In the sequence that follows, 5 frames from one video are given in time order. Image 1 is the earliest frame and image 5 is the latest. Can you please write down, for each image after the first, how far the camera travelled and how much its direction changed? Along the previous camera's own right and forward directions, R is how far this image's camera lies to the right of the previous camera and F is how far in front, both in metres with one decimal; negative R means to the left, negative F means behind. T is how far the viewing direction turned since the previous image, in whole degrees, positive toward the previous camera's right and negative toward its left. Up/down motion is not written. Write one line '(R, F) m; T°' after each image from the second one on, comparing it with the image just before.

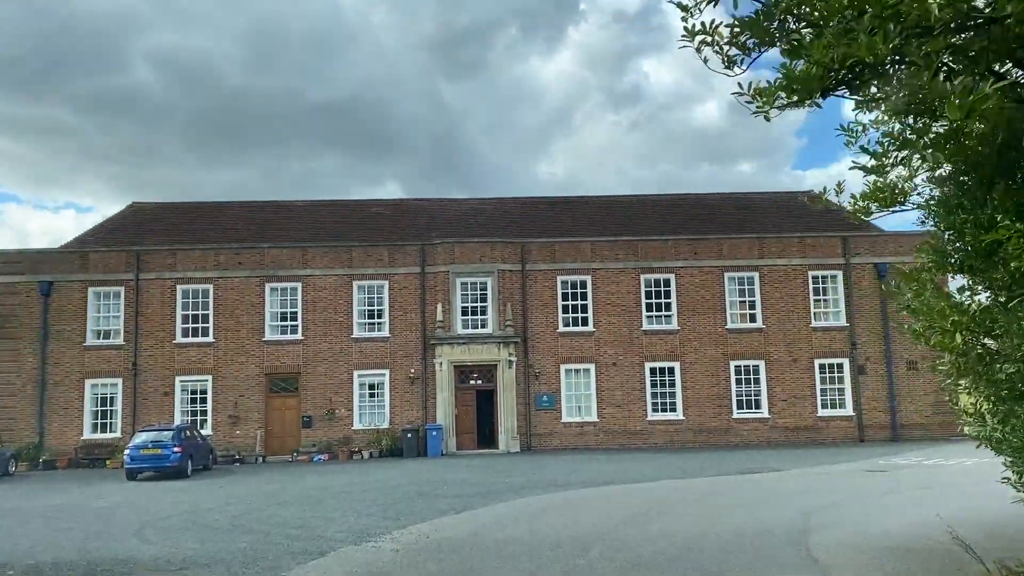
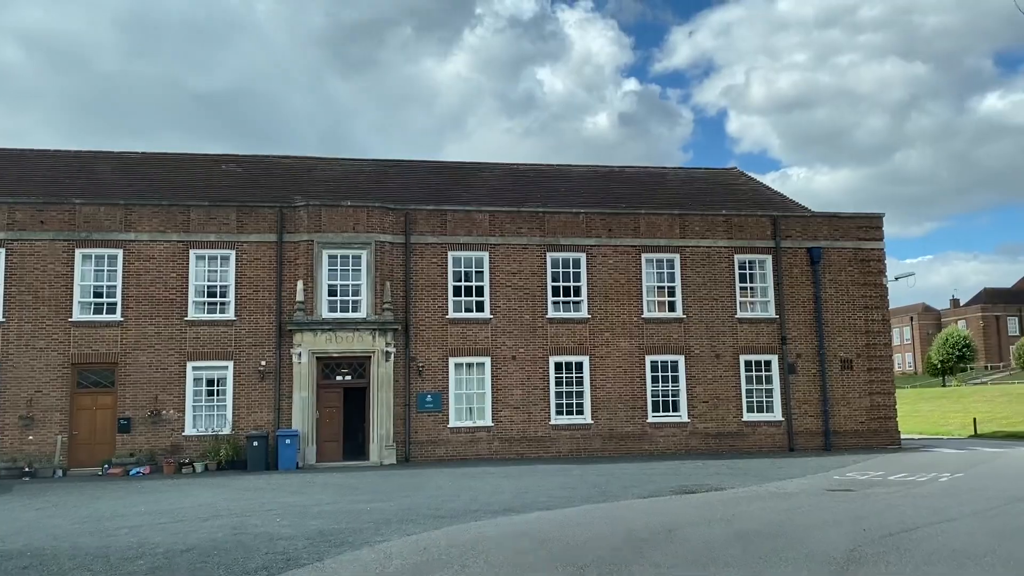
(+0.4, +5.4) m; +7°
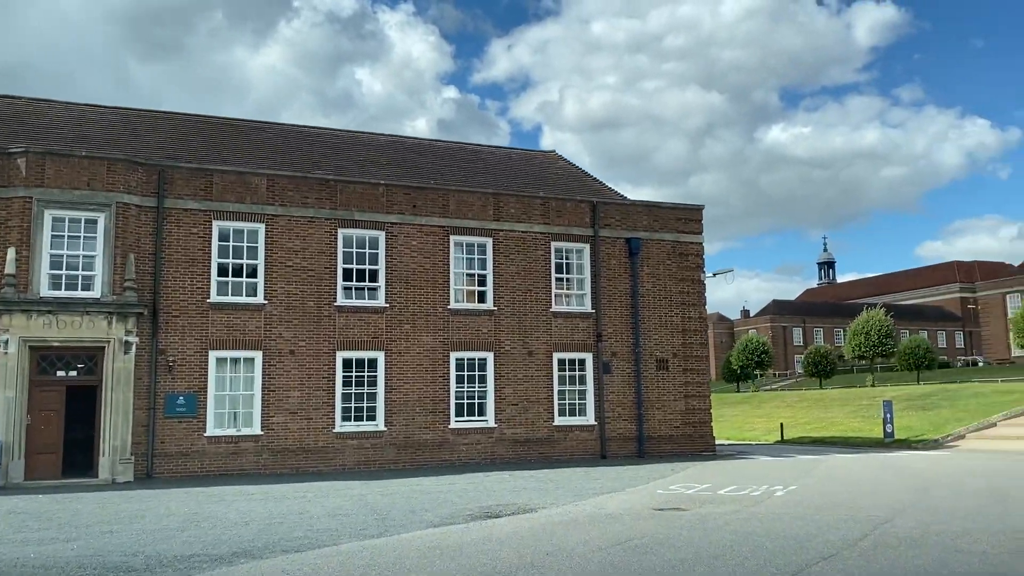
(+0.7, +3.5) m; +12°
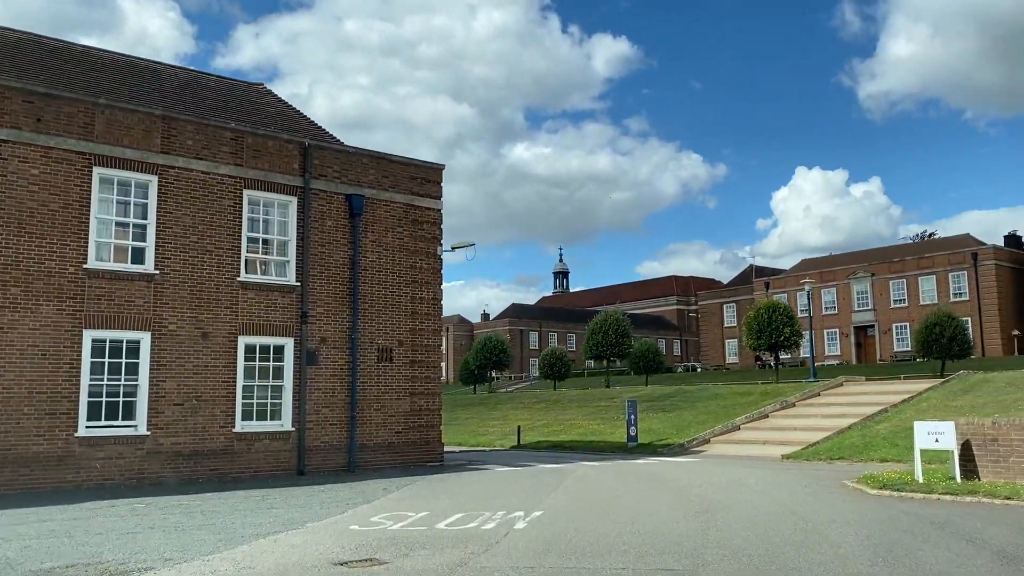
(+1.2, +4.7) m; +17°
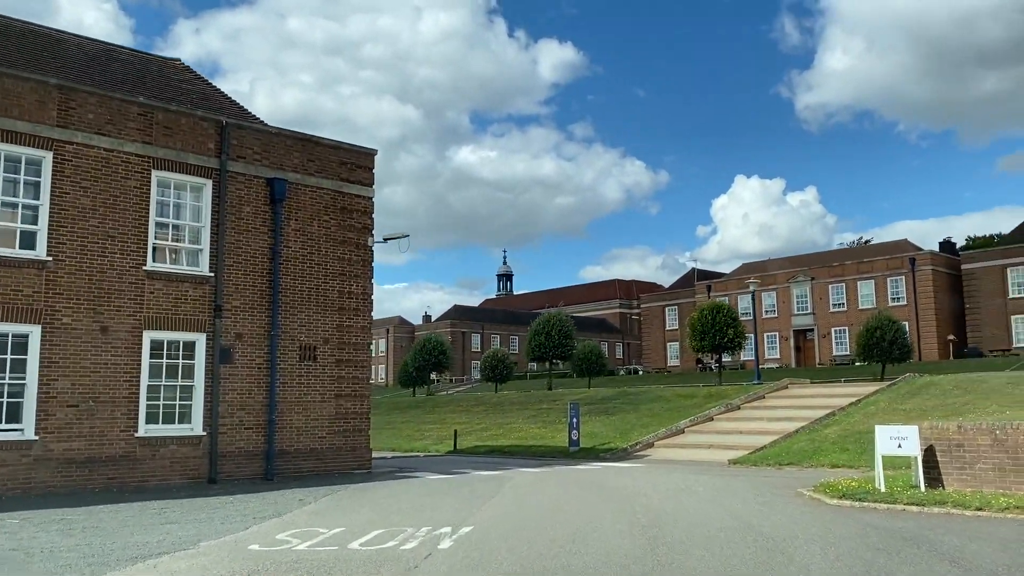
(+0.2, +1.2) m; +4°
